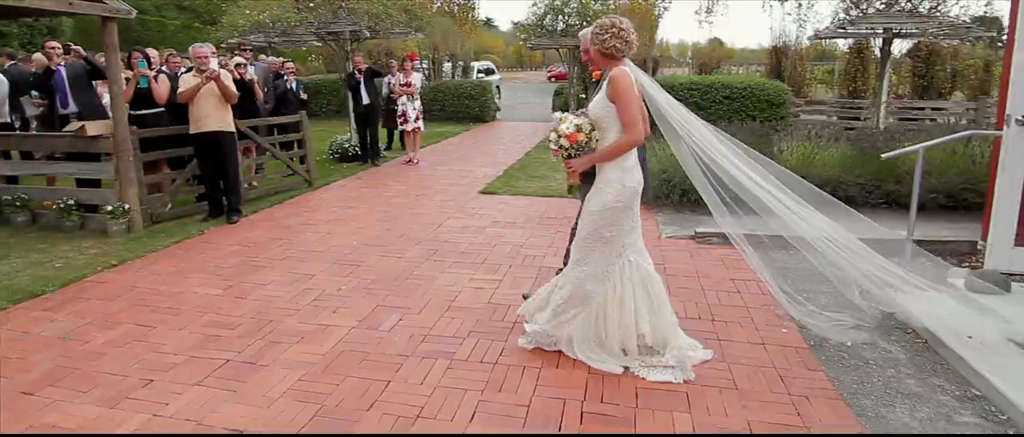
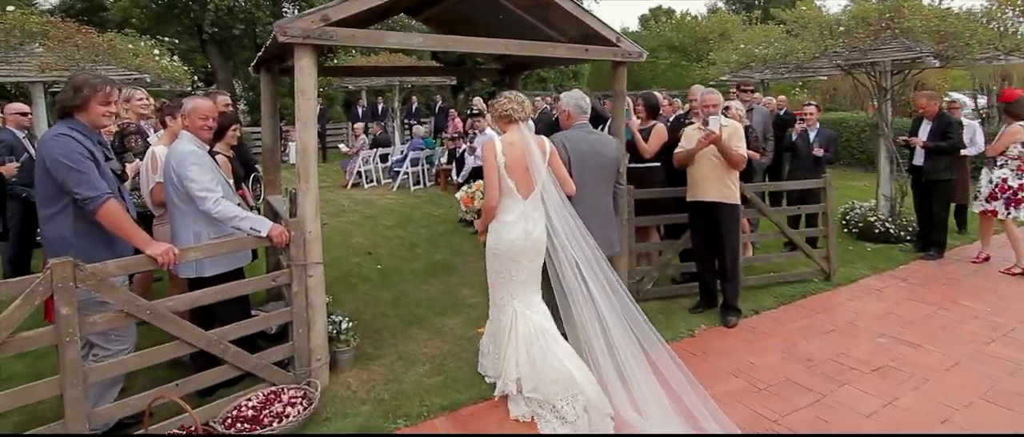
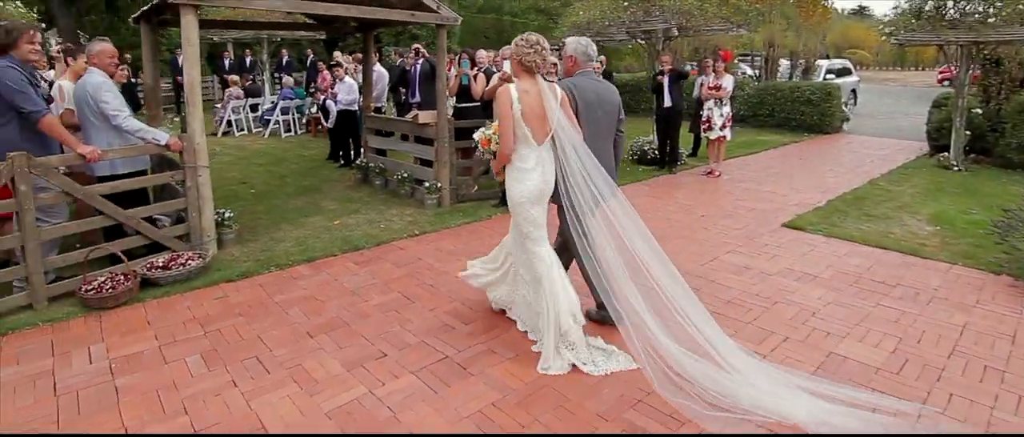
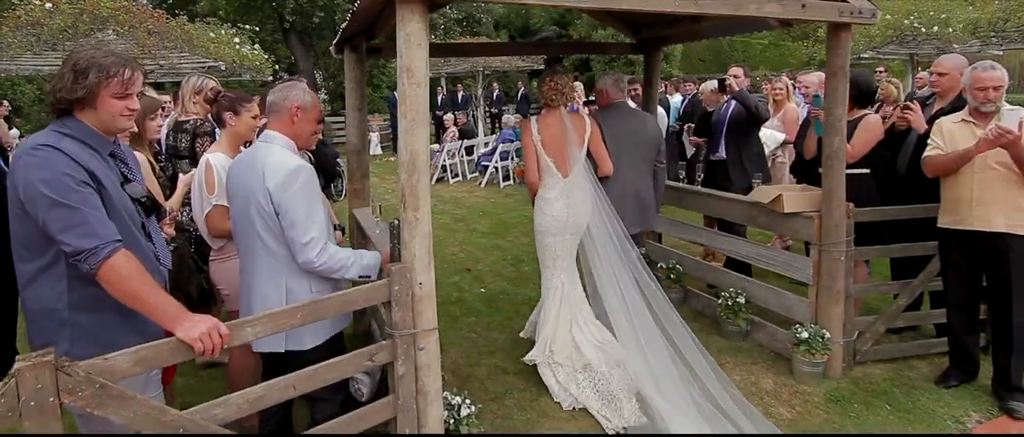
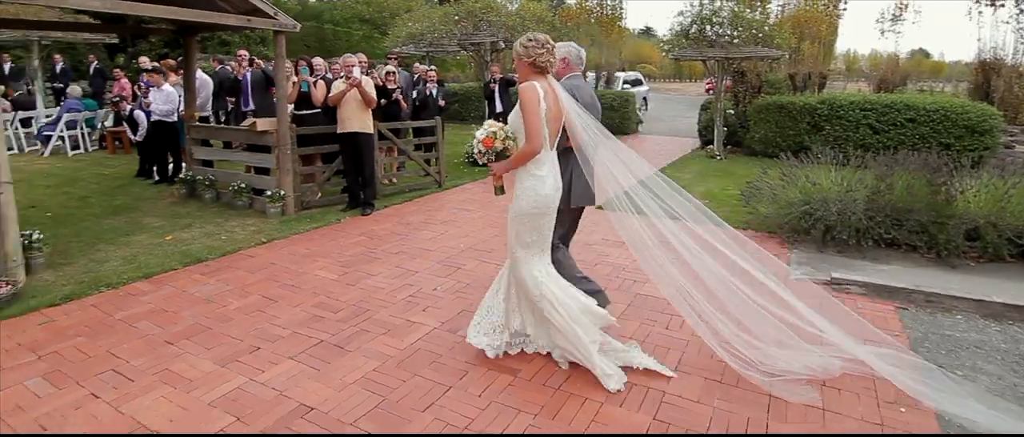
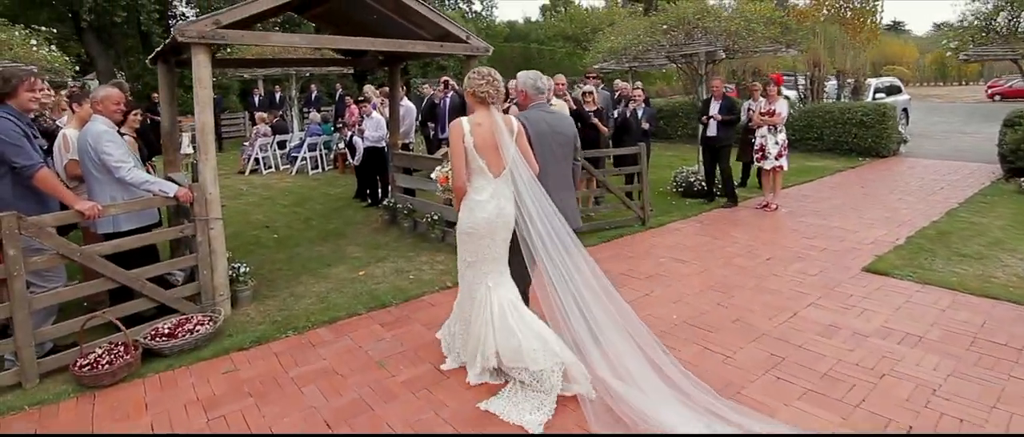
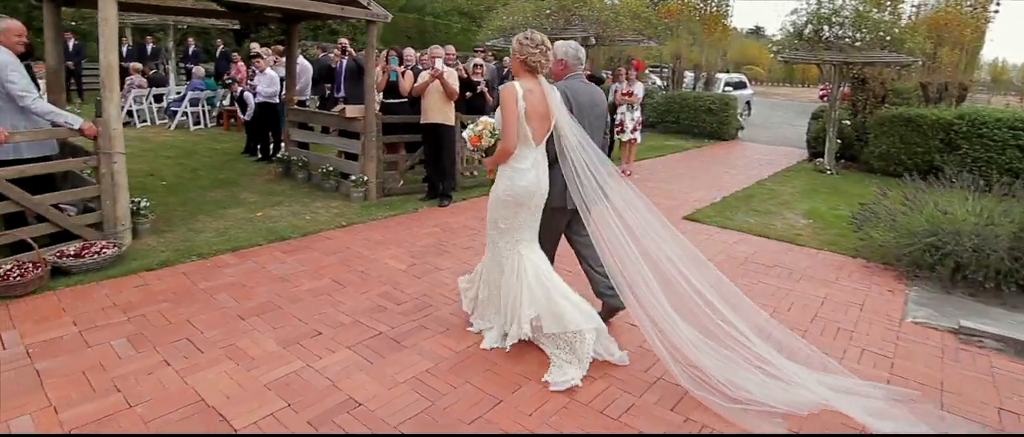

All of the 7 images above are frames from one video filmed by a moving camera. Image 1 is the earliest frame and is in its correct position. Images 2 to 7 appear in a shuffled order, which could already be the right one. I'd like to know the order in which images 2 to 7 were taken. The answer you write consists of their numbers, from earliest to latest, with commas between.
5, 7, 3, 6, 2, 4
